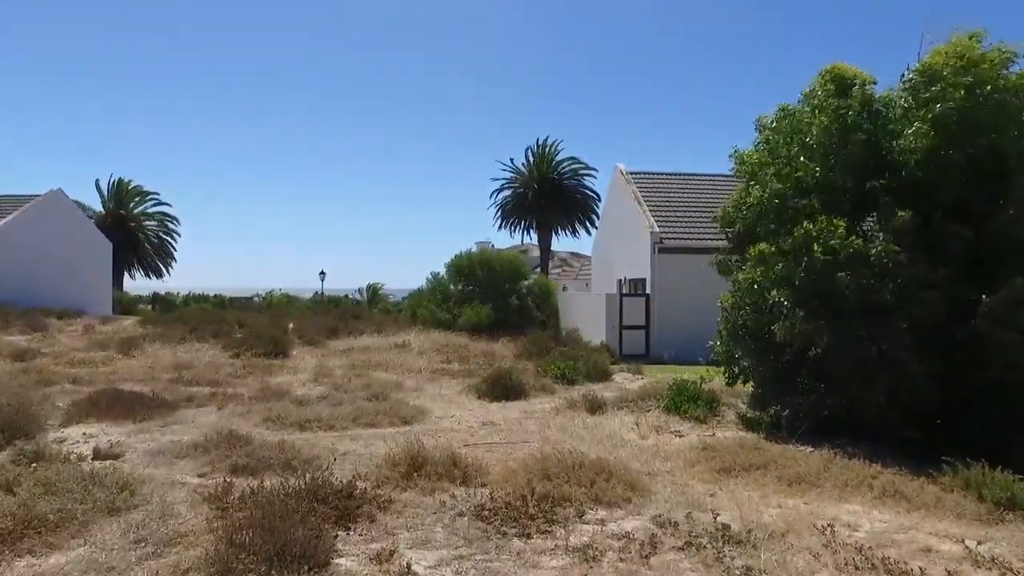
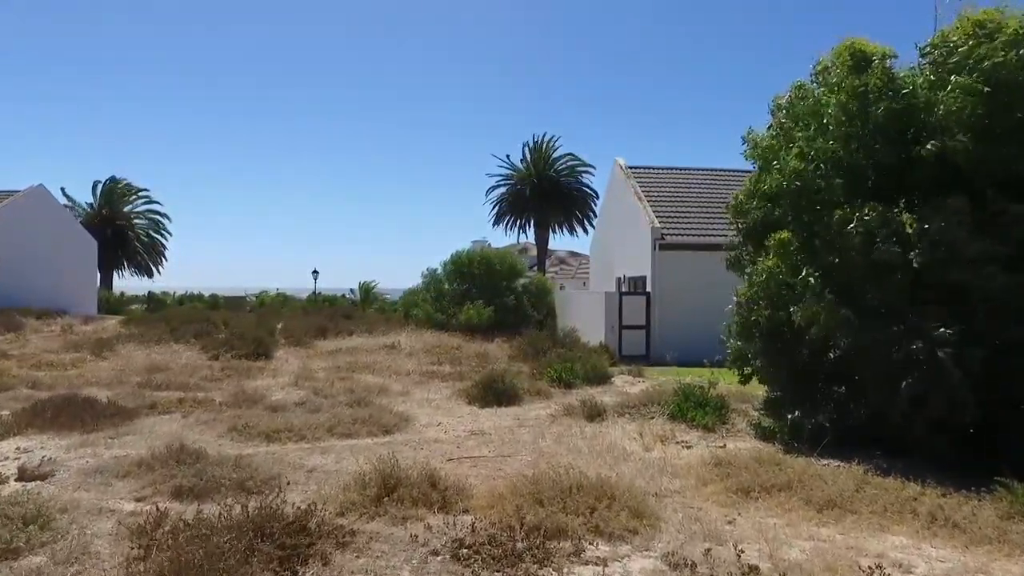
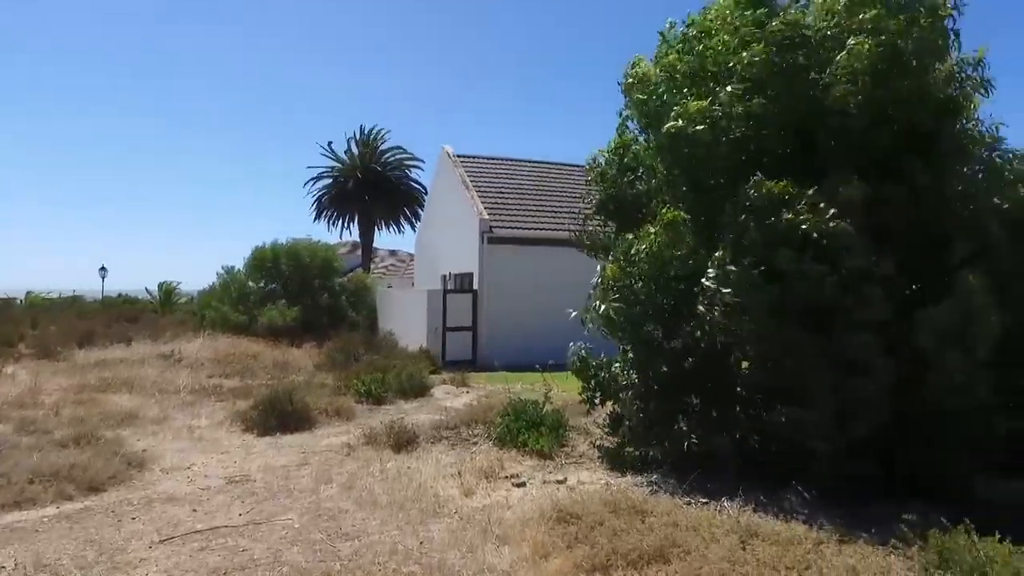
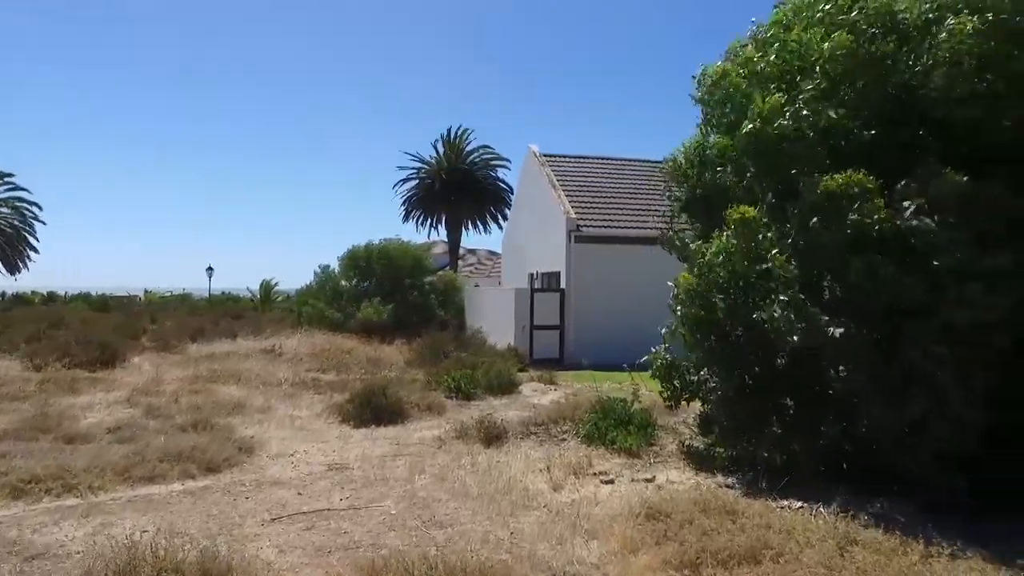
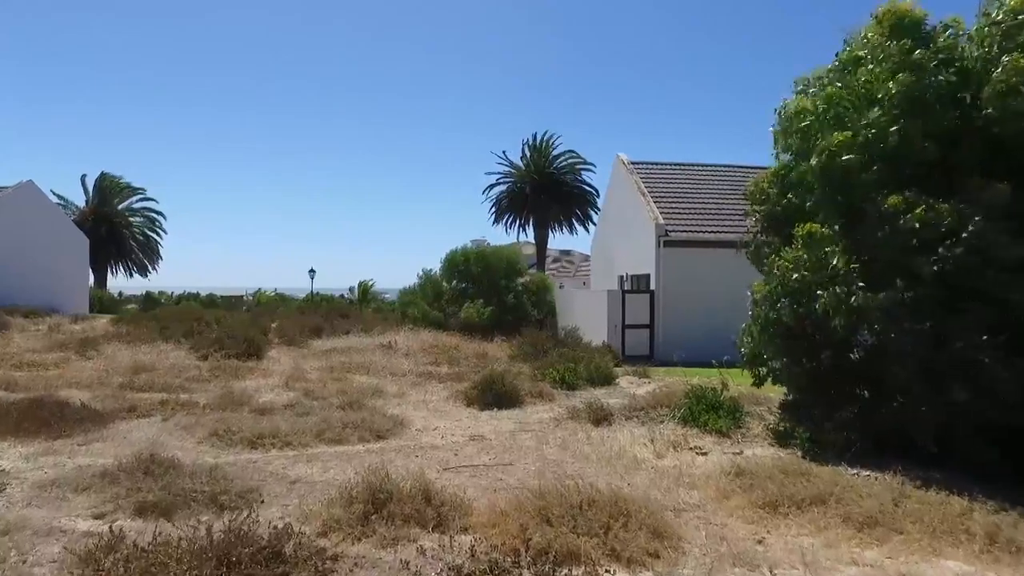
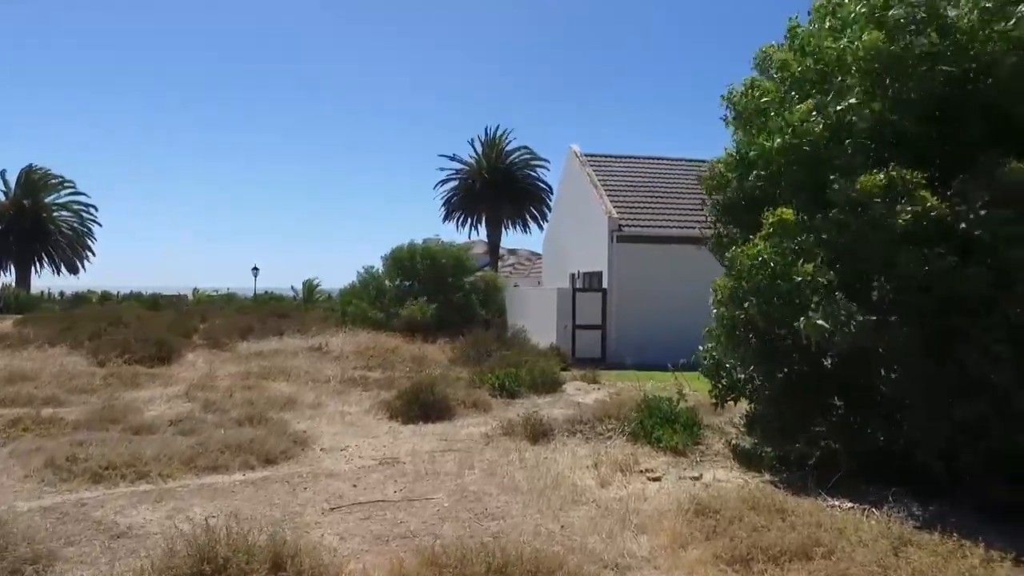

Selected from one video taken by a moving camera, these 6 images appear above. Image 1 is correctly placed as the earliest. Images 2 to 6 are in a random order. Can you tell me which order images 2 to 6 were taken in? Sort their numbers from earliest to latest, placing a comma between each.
2, 5, 6, 4, 3
